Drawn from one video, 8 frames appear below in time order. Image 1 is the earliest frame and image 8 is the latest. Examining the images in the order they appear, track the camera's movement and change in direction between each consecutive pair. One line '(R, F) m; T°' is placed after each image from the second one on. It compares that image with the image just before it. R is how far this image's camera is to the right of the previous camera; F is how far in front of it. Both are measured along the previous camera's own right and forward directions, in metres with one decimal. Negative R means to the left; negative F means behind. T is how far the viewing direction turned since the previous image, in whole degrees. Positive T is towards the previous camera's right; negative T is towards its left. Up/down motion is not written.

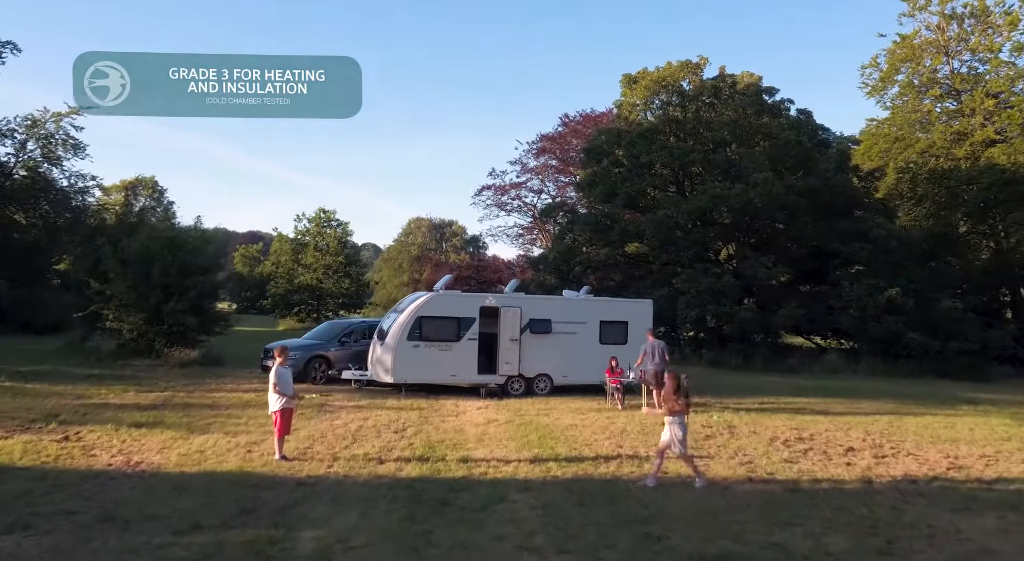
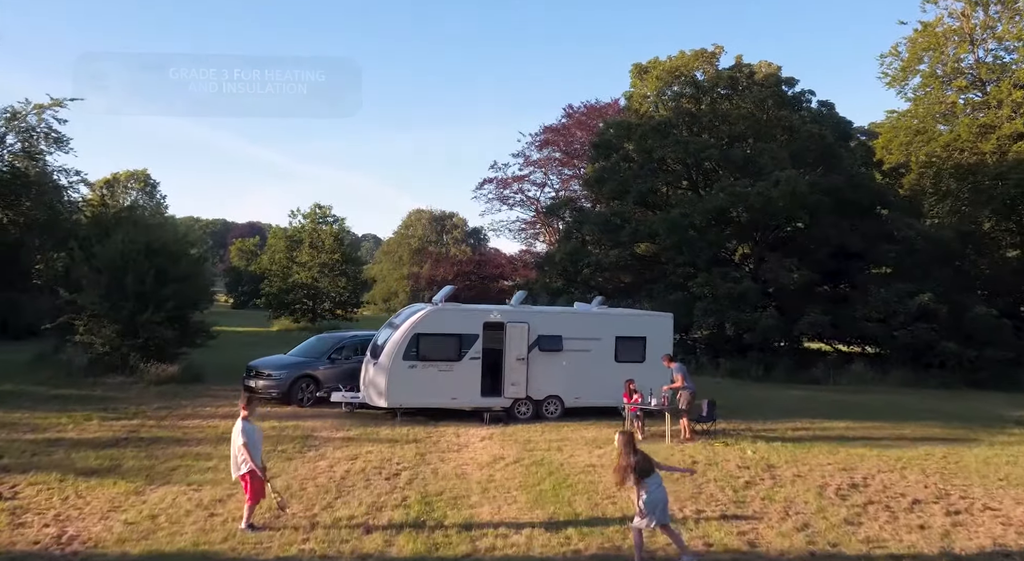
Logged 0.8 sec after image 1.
(-0.1, +1.3) m; 0°
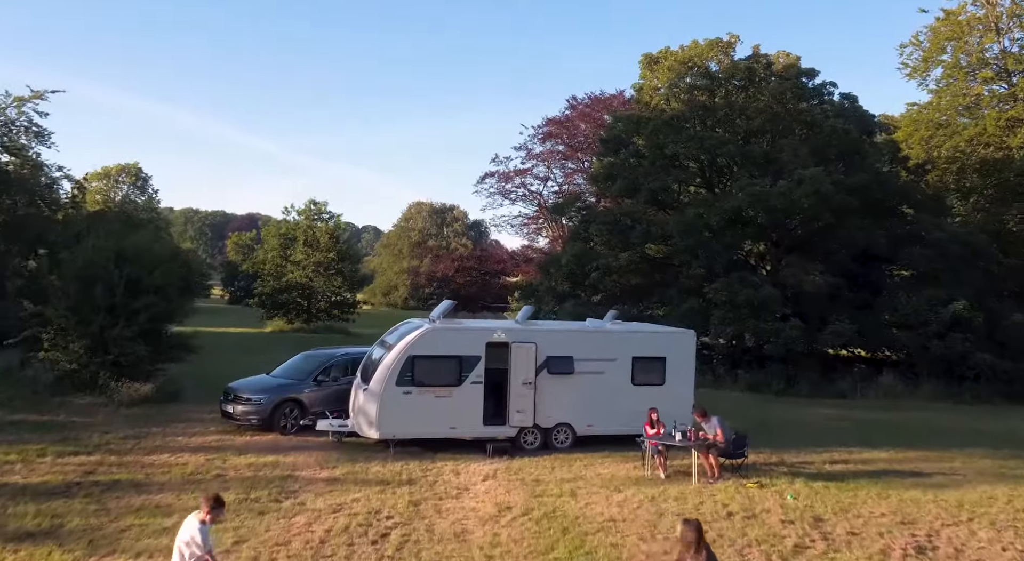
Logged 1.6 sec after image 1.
(-0.1, +1.3) m; 0°
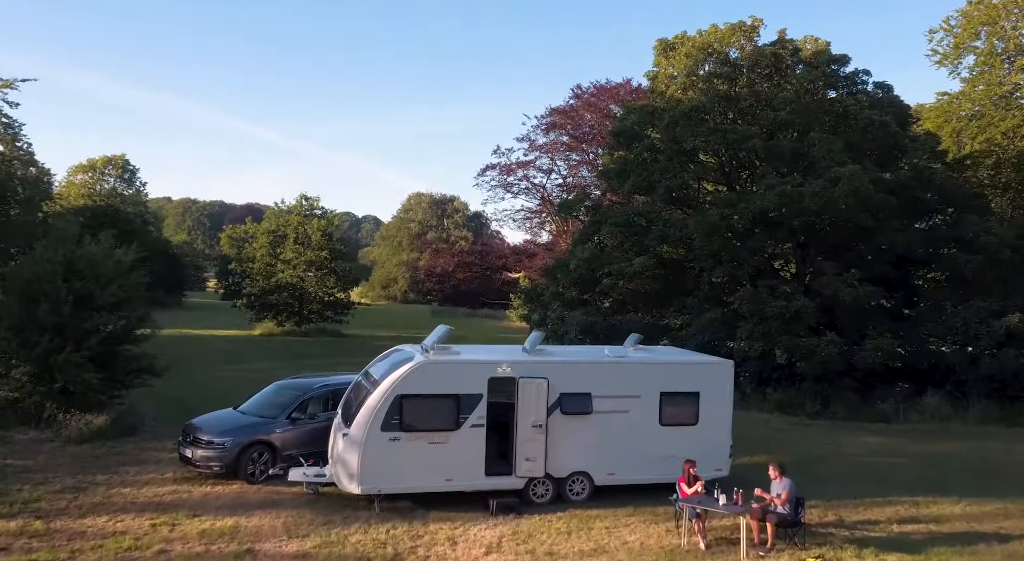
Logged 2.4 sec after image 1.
(-0.1, +1.8) m; 0°
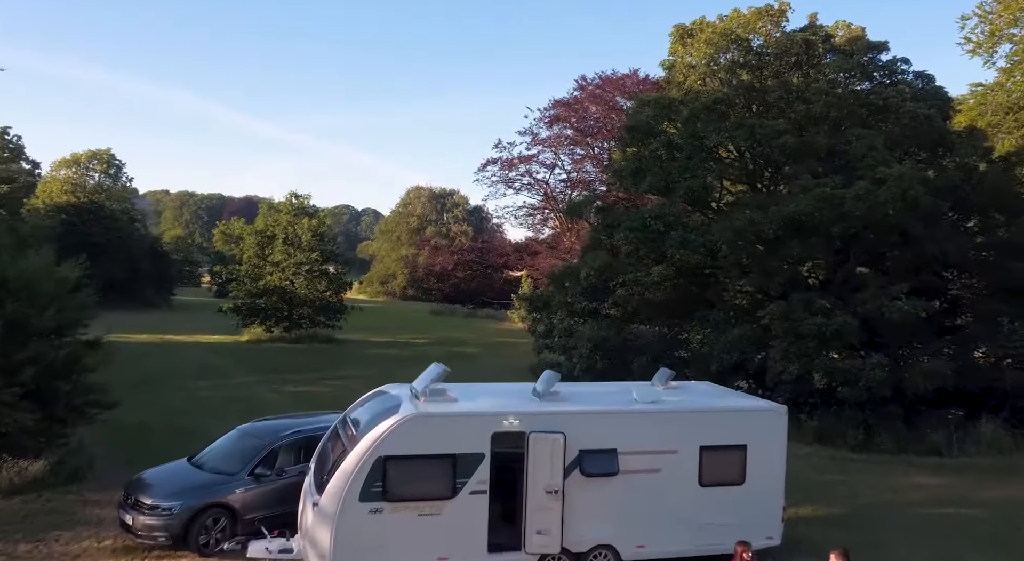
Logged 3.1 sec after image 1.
(-0.1, +1.8) m; 0°
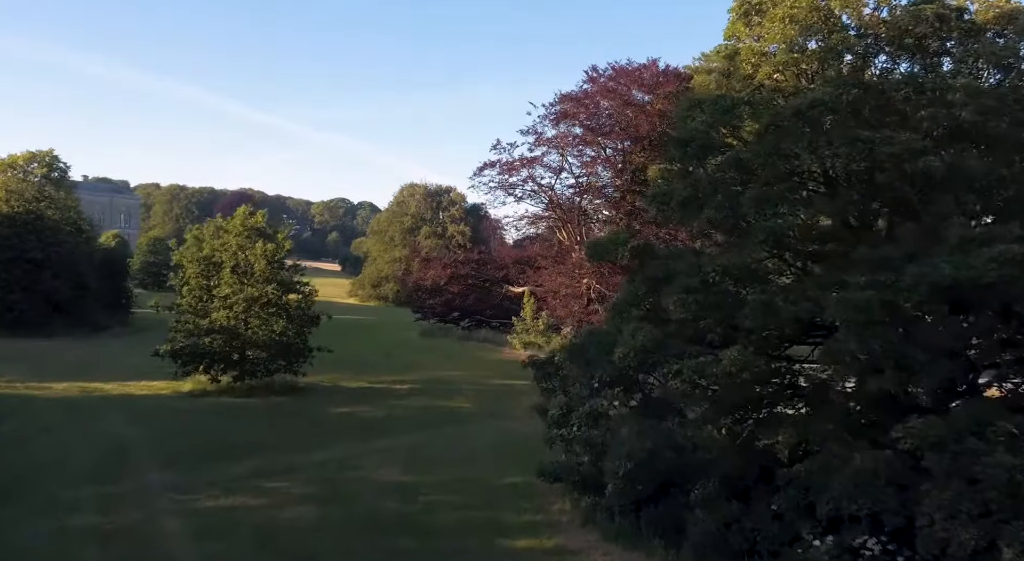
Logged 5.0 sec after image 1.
(-0.1, +5.3) m; 0°
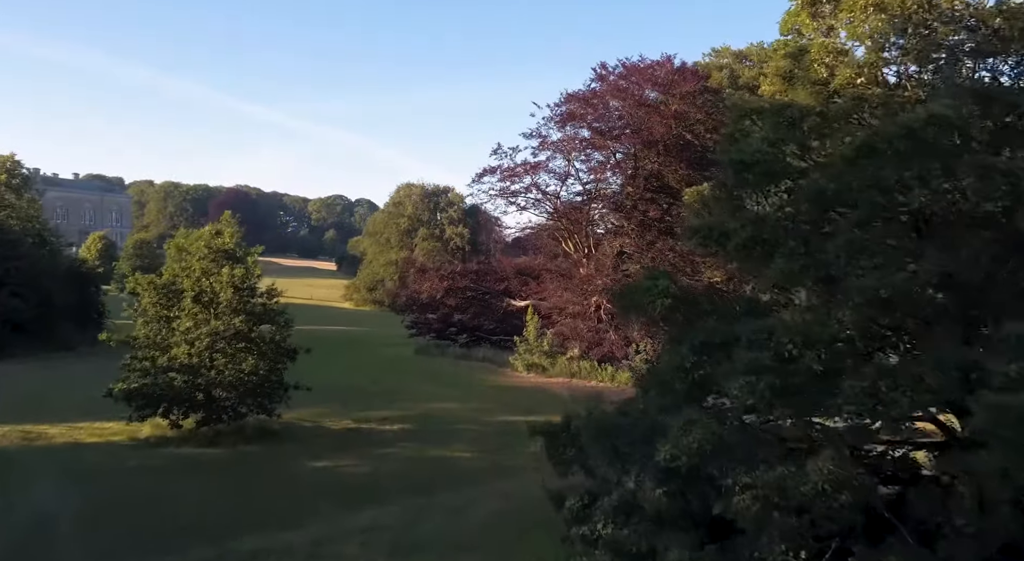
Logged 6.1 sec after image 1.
(-0.1, +3.0) m; 0°
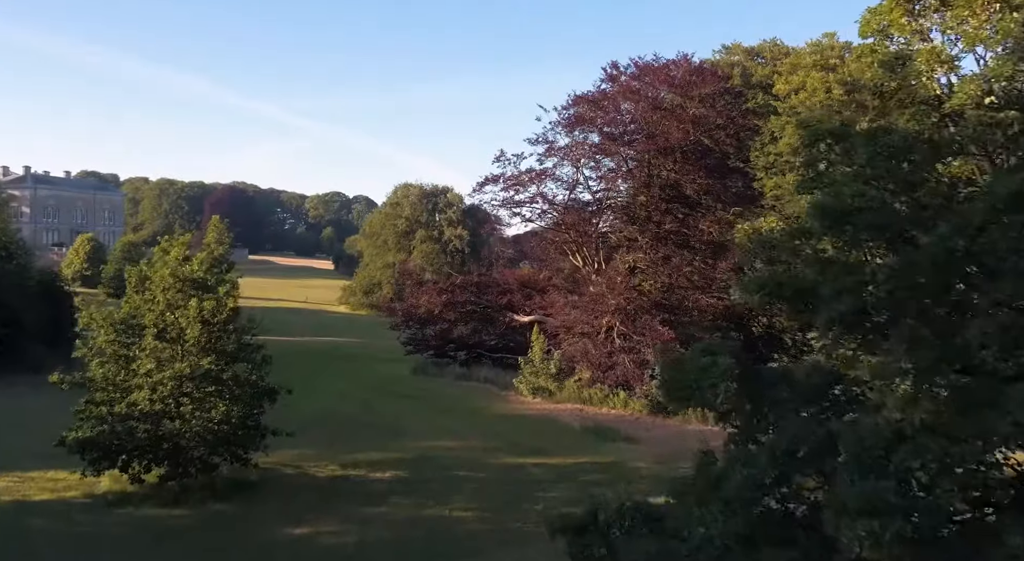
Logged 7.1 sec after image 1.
(-0.2, +2.5) m; 0°
